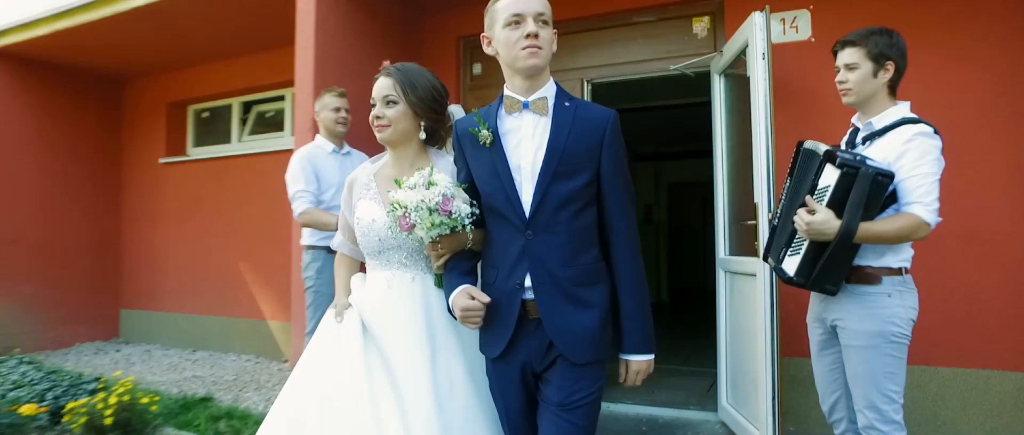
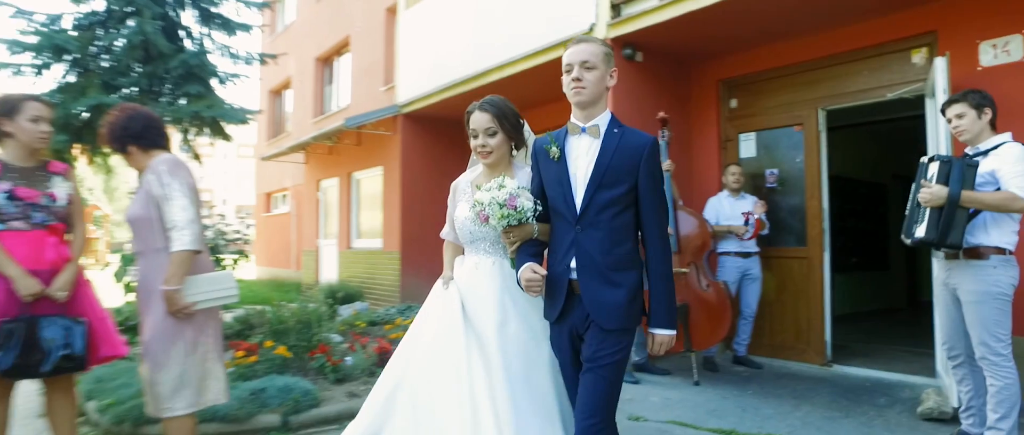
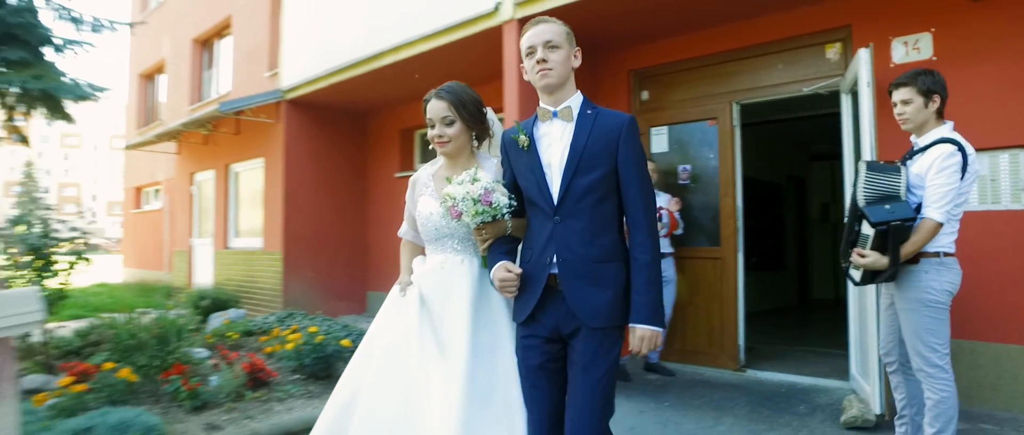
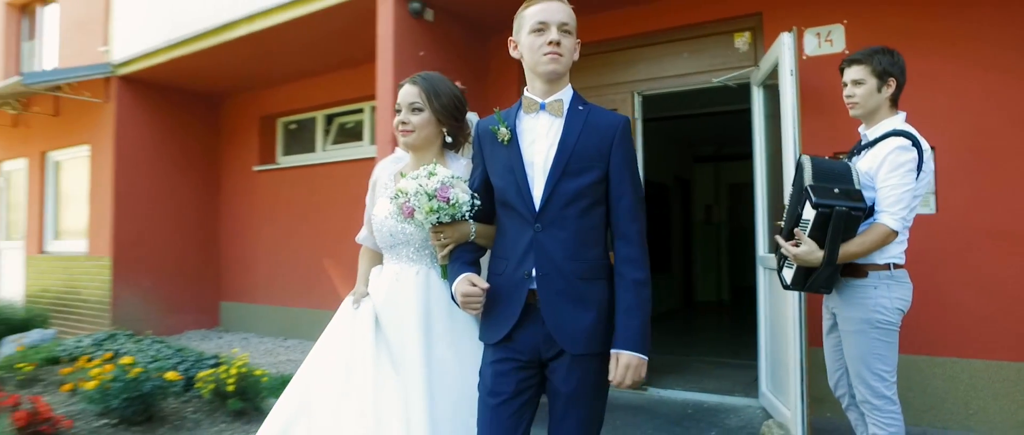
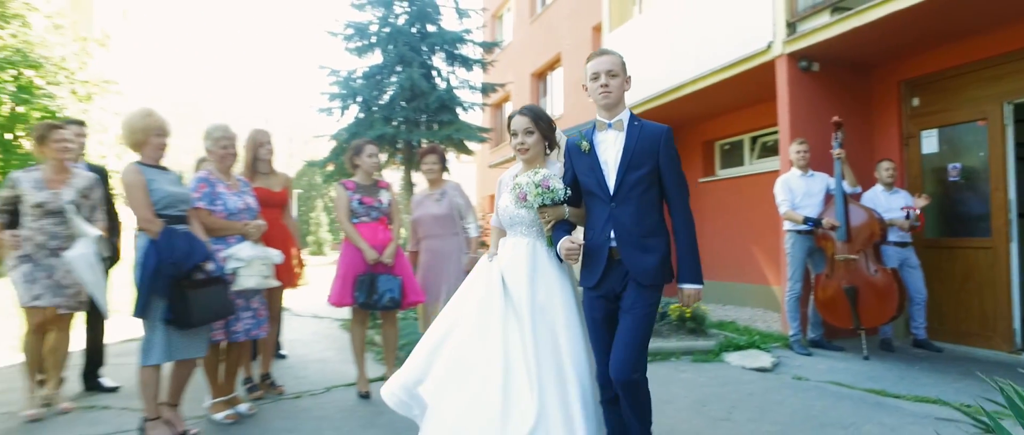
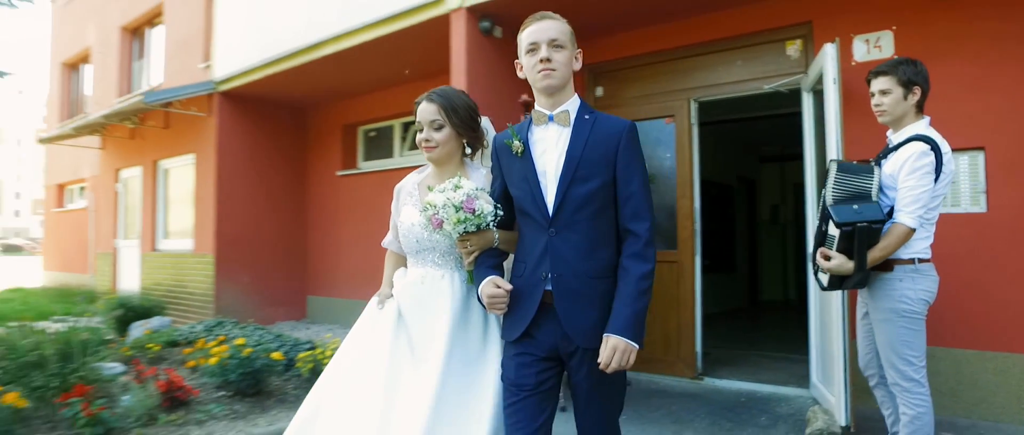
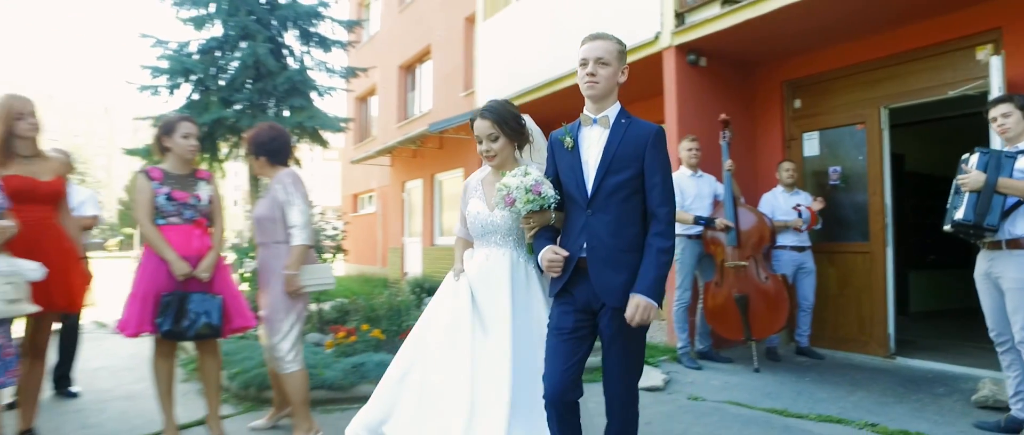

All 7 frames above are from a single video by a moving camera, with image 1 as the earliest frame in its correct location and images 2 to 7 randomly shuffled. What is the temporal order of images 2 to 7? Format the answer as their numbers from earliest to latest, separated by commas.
4, 6, 3, 2, 7, 5
